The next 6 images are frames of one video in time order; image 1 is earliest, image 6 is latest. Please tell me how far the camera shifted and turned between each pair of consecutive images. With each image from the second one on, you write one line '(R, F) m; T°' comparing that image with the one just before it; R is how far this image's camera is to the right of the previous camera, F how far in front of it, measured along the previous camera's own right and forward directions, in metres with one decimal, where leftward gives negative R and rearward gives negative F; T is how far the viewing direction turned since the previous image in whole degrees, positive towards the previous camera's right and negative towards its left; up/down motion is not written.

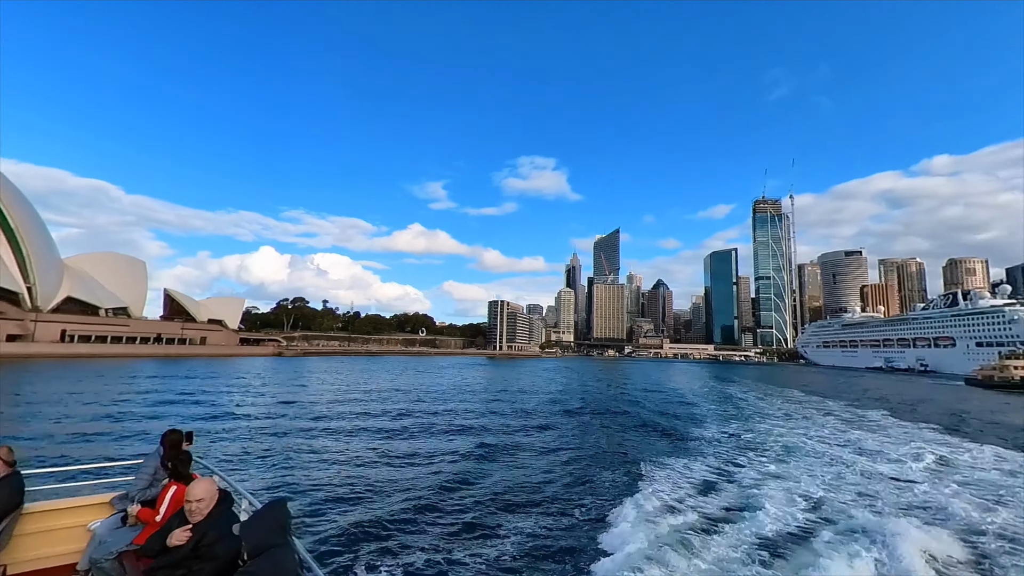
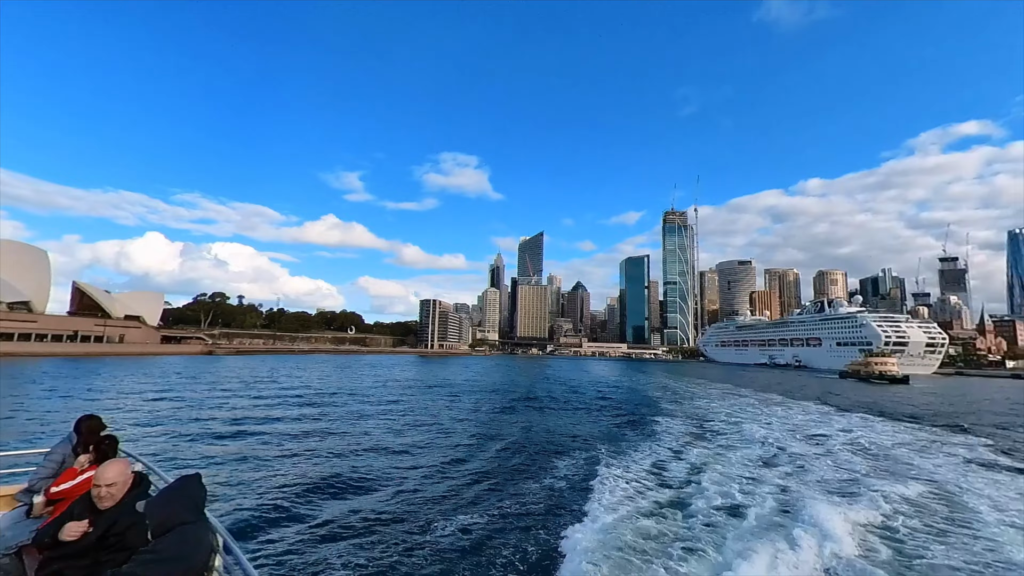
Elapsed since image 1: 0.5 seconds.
(-1.5, -1.5) m; +10°
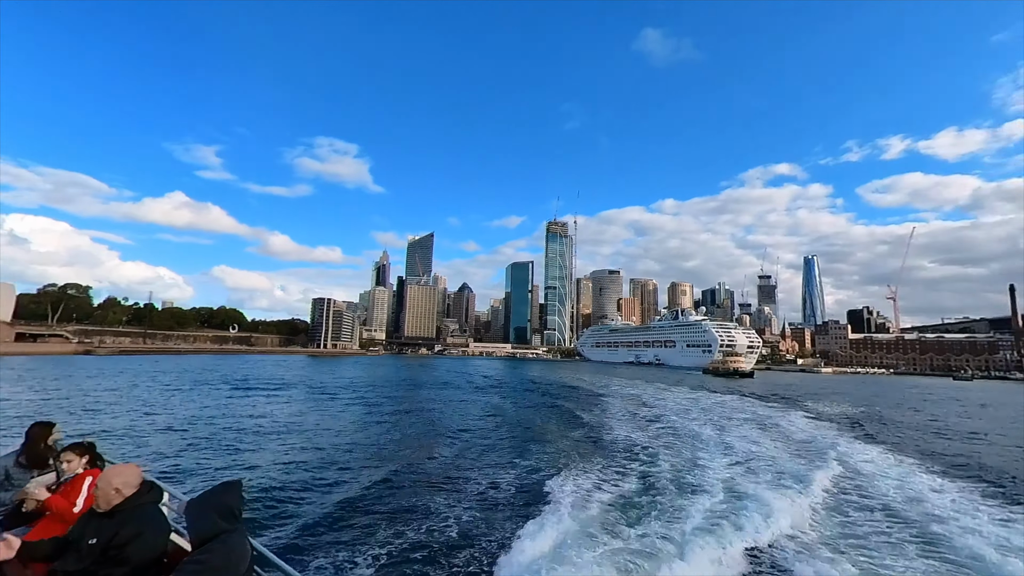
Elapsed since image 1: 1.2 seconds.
(-2.2, -2.4) m; +15°
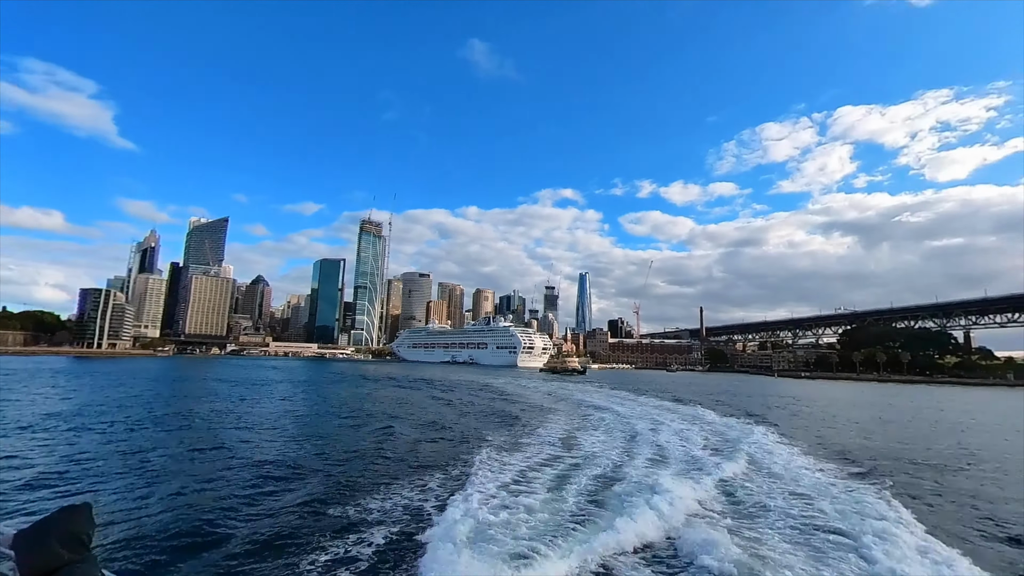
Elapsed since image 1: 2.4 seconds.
(-3.5, -4.2) m; +24°
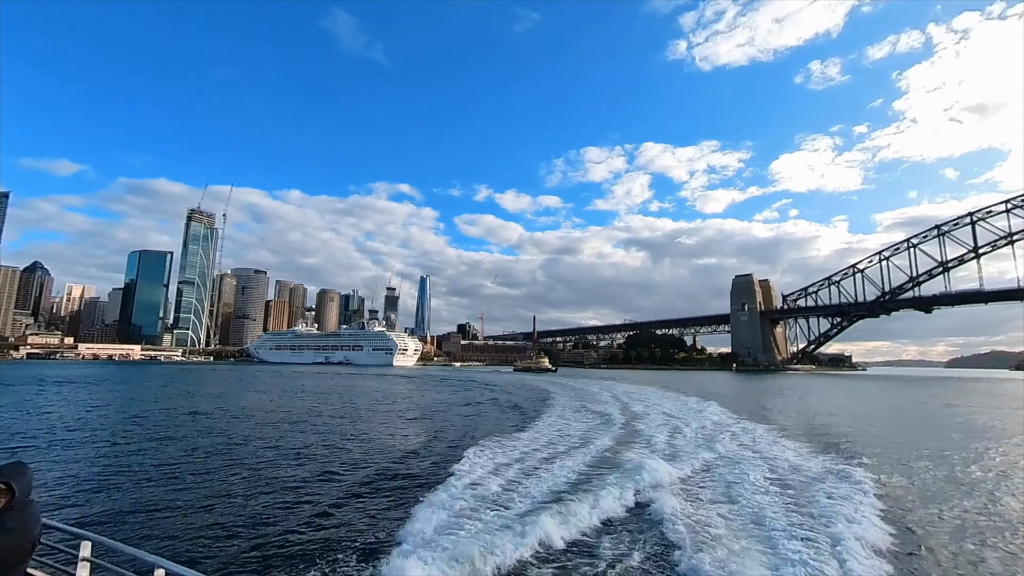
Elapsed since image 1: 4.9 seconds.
(-5.9, -10.2) m; +20°
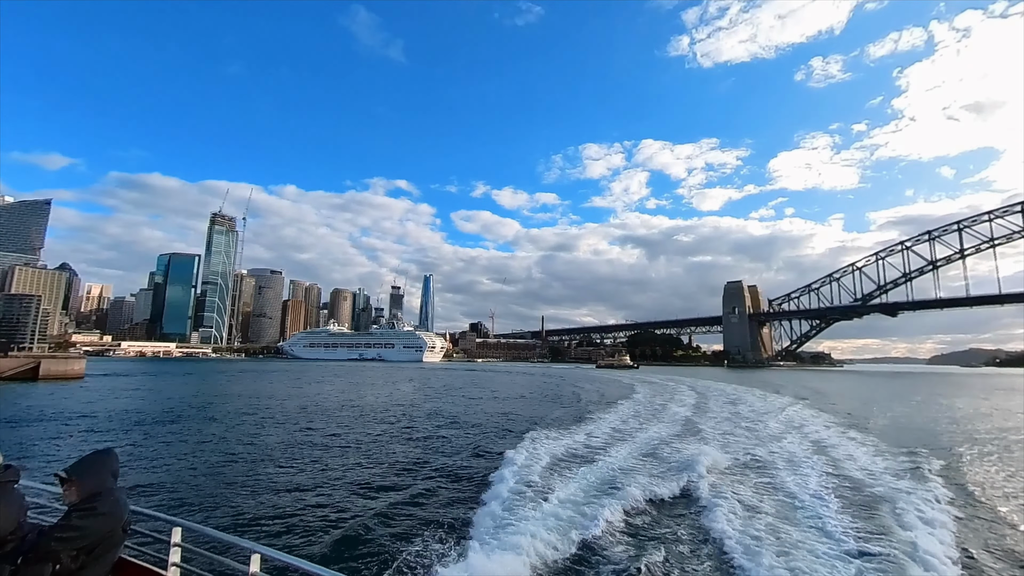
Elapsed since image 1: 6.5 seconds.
(-2.7, -6.9) m; 0°
